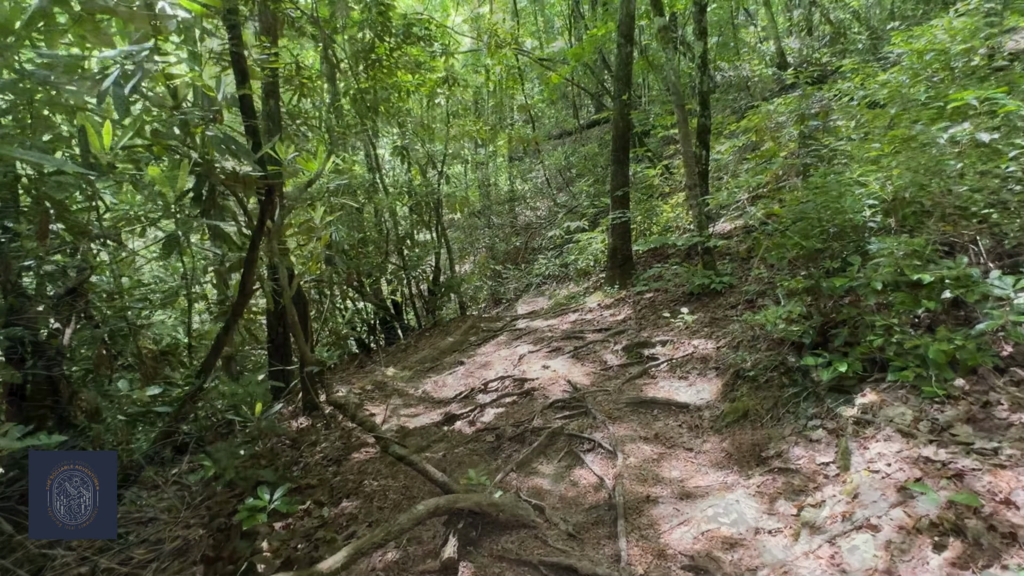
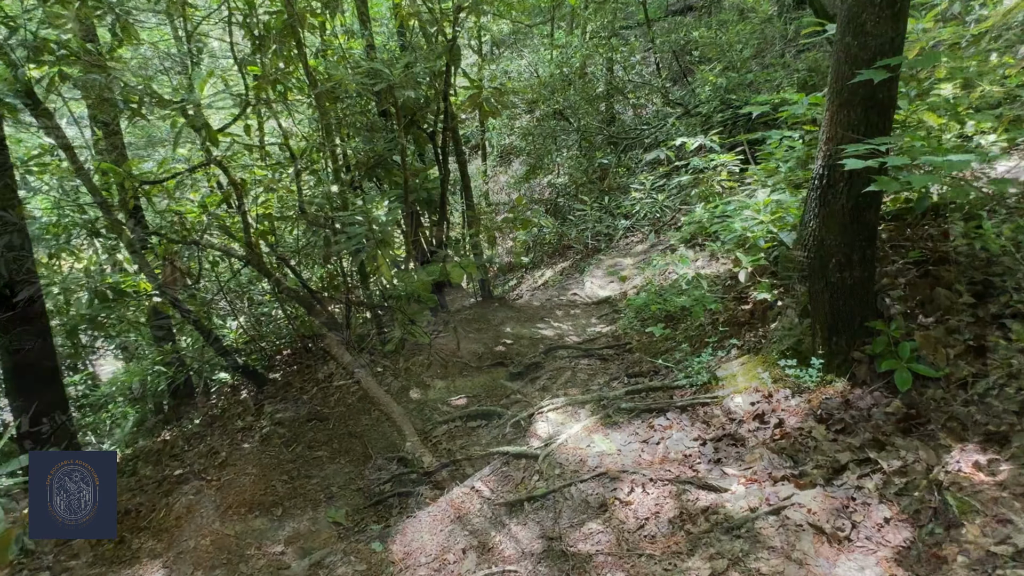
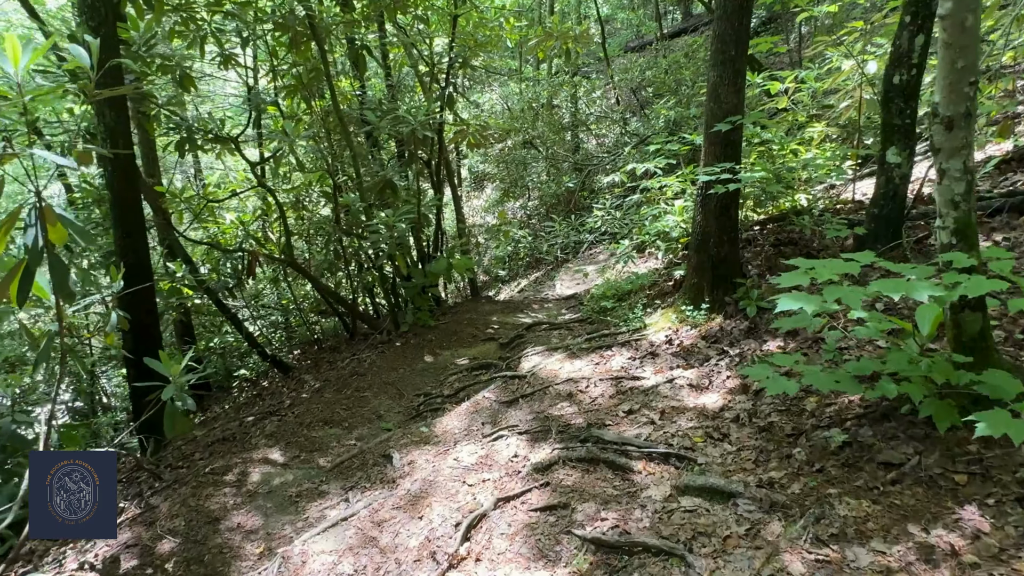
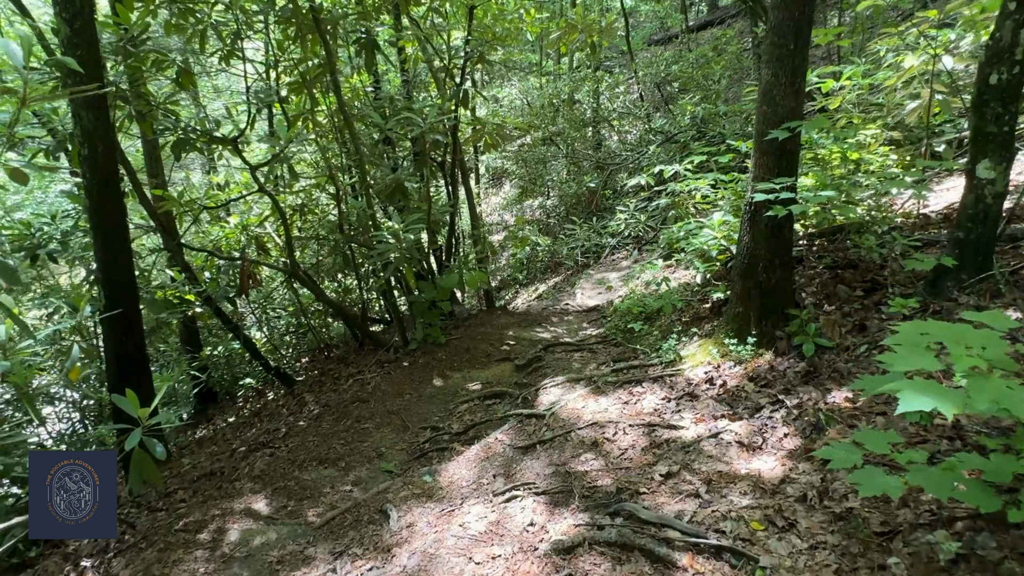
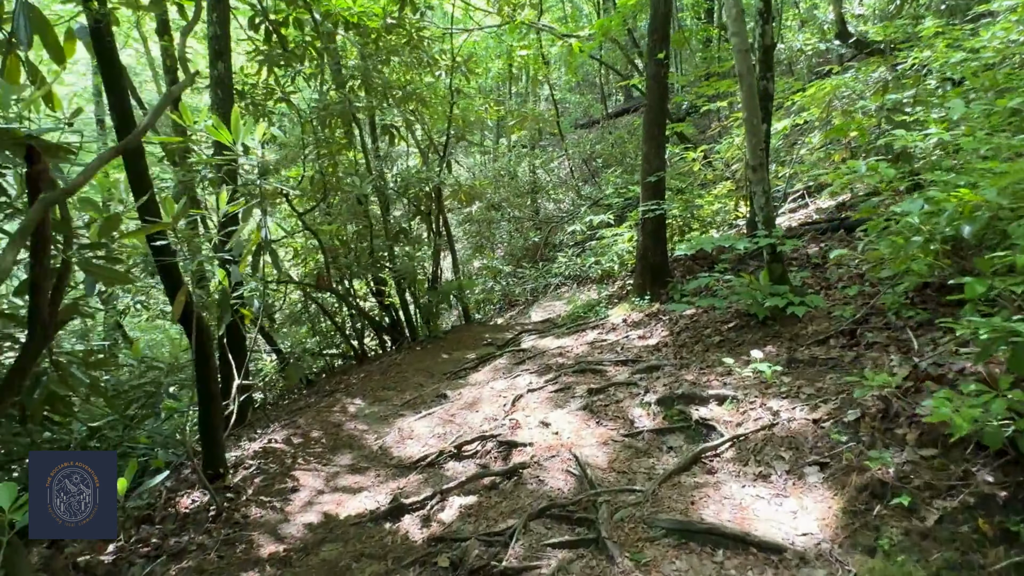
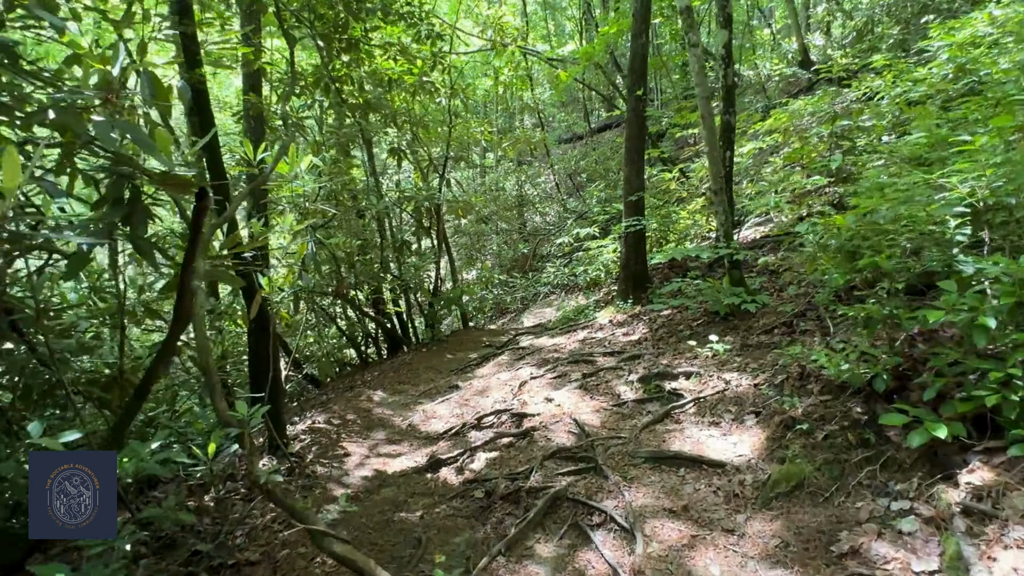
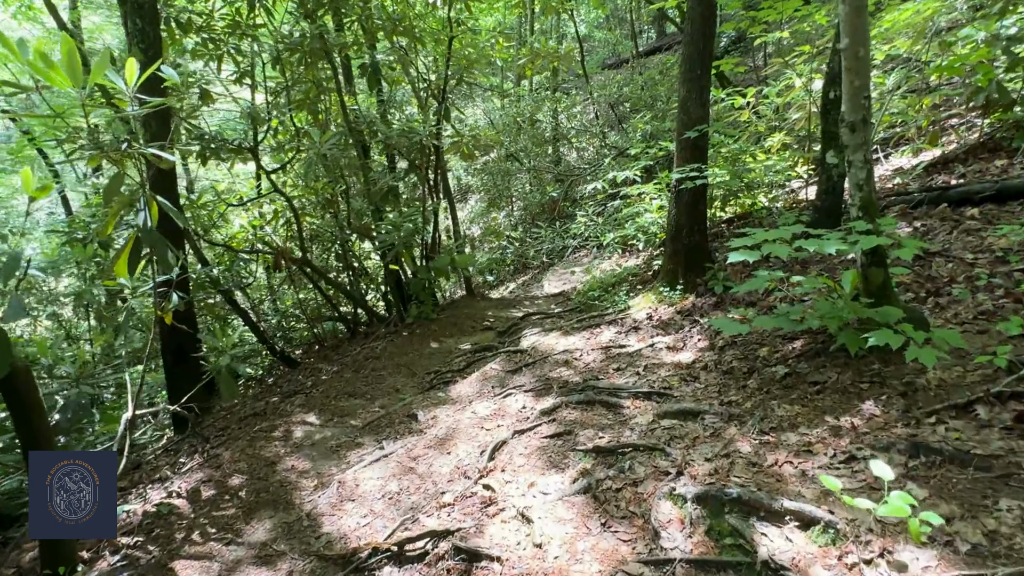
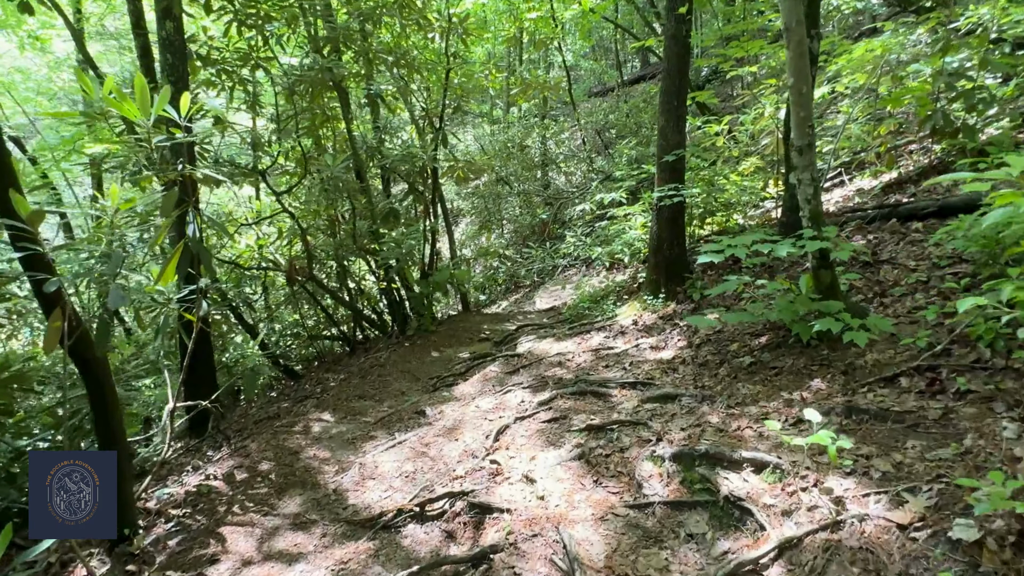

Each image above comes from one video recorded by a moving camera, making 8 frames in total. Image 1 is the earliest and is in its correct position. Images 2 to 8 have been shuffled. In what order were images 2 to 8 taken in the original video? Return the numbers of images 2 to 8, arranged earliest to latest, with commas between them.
6, 5, 8, 7, 3, 4, 2
